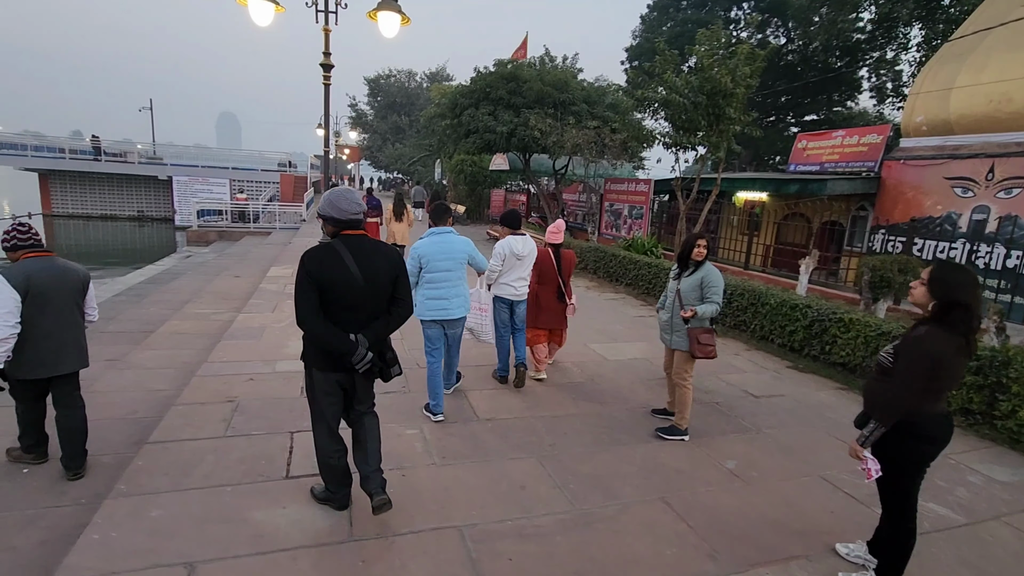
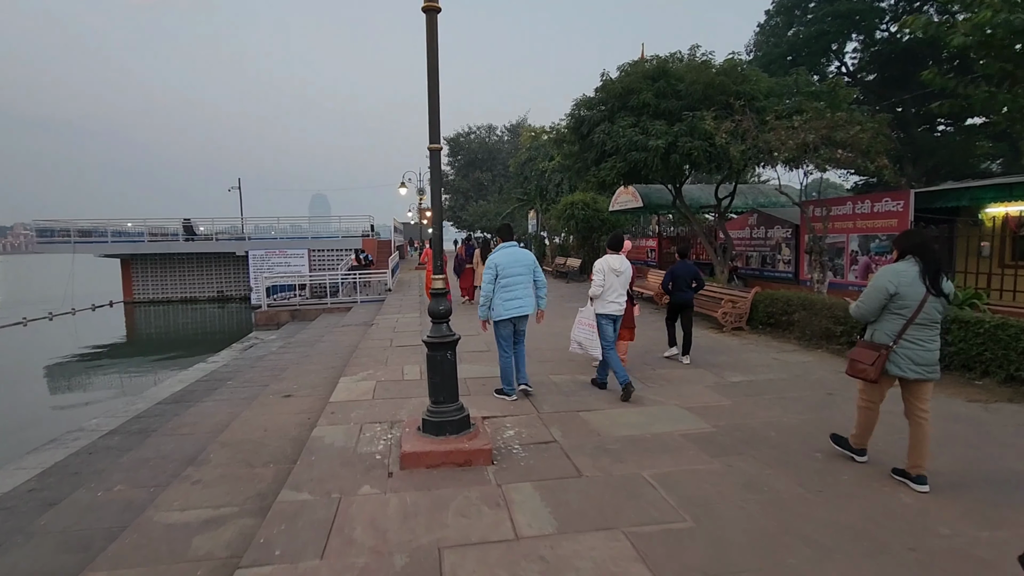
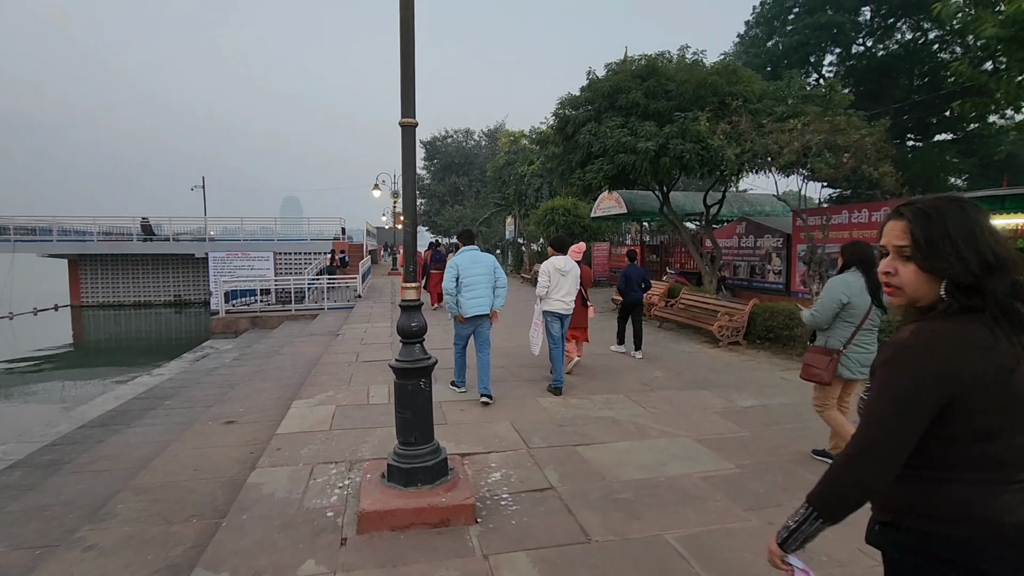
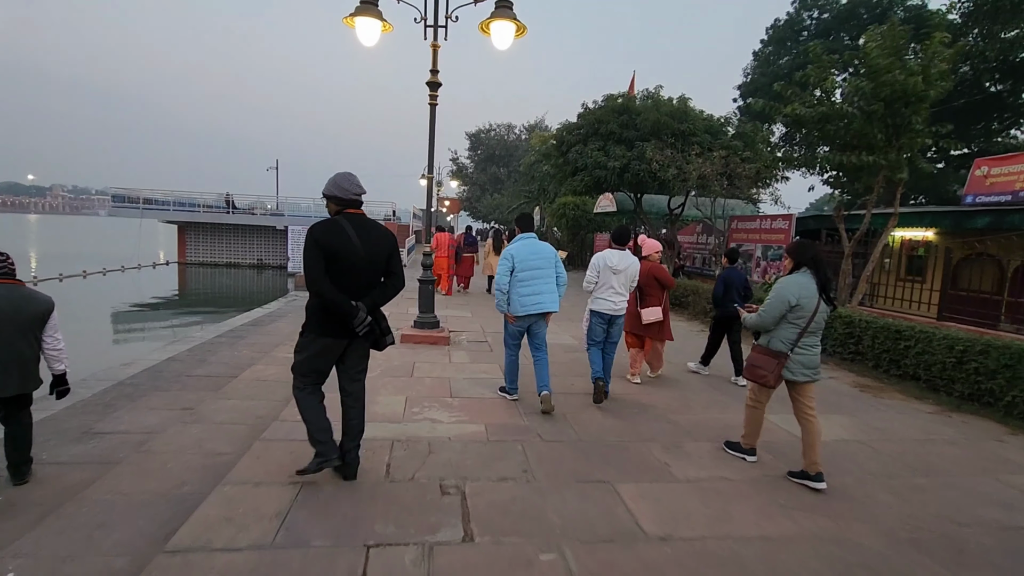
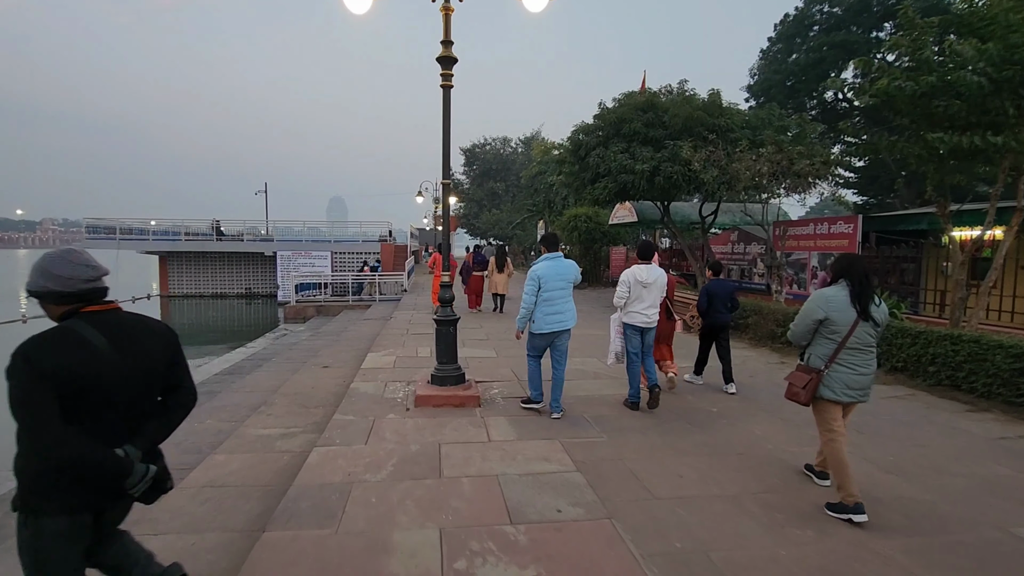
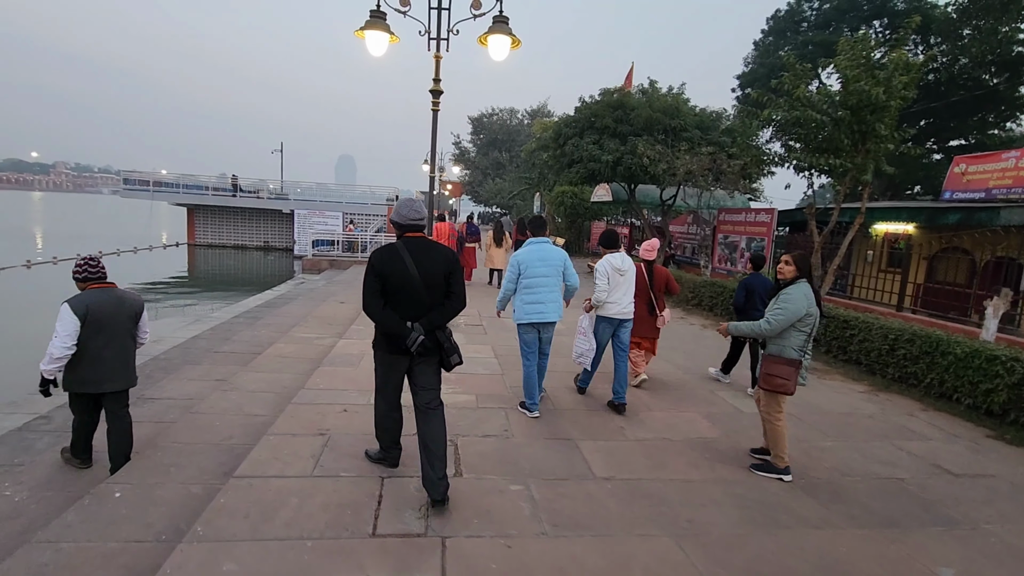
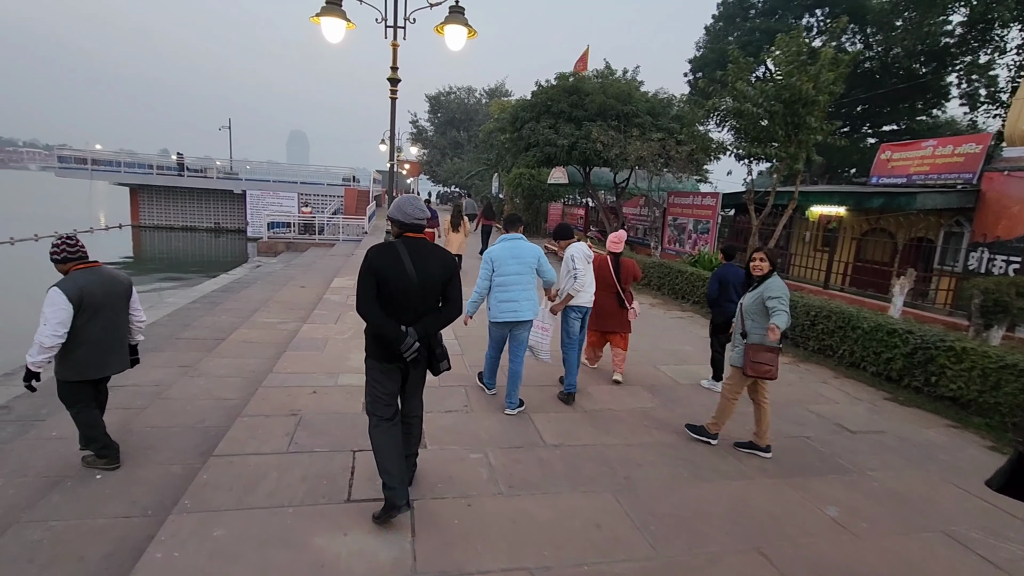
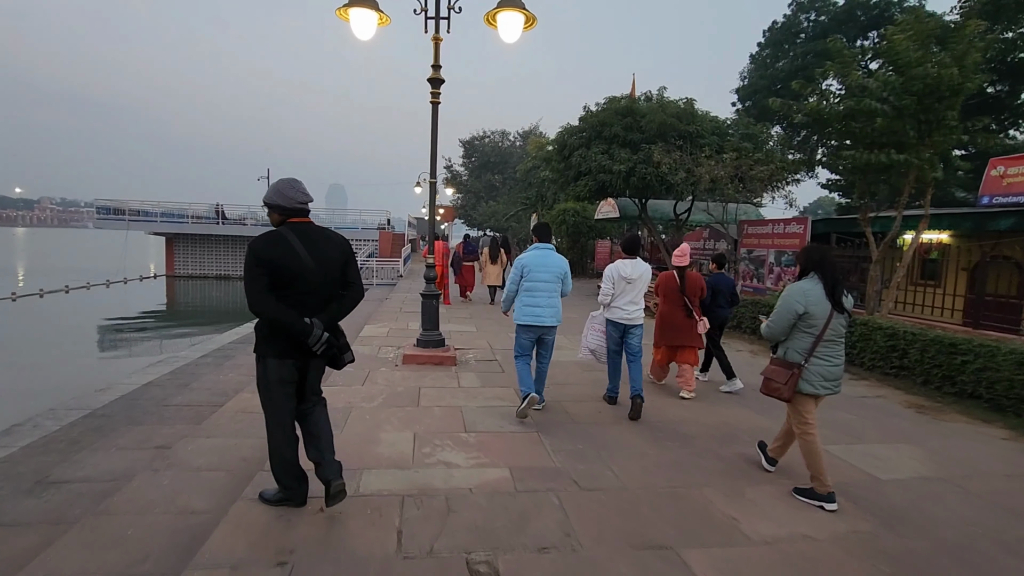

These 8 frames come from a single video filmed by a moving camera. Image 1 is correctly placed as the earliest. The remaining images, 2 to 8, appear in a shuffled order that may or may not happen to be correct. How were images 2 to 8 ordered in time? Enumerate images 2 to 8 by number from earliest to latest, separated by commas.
7, 6, 4, 8, 5, 2, 3
